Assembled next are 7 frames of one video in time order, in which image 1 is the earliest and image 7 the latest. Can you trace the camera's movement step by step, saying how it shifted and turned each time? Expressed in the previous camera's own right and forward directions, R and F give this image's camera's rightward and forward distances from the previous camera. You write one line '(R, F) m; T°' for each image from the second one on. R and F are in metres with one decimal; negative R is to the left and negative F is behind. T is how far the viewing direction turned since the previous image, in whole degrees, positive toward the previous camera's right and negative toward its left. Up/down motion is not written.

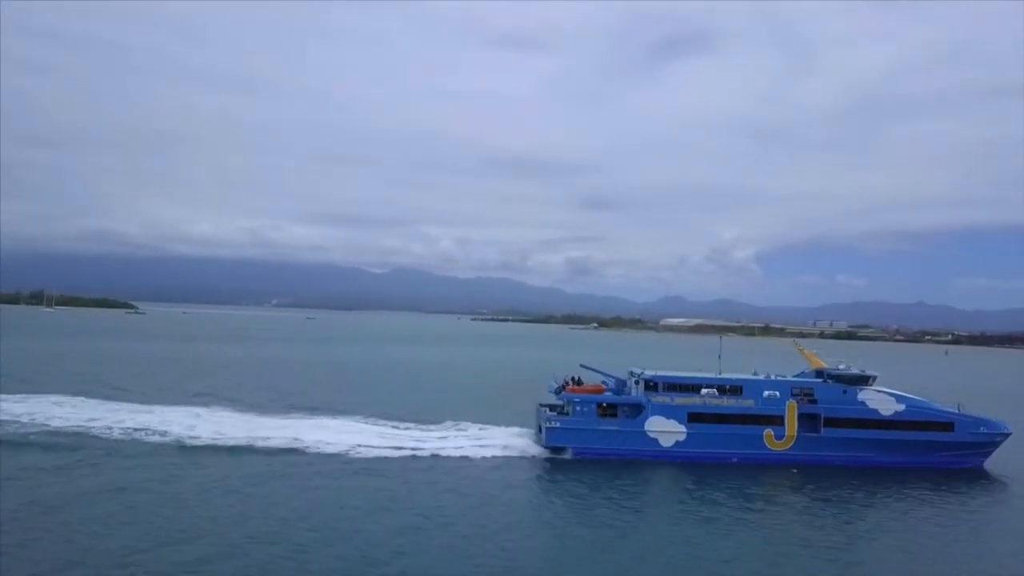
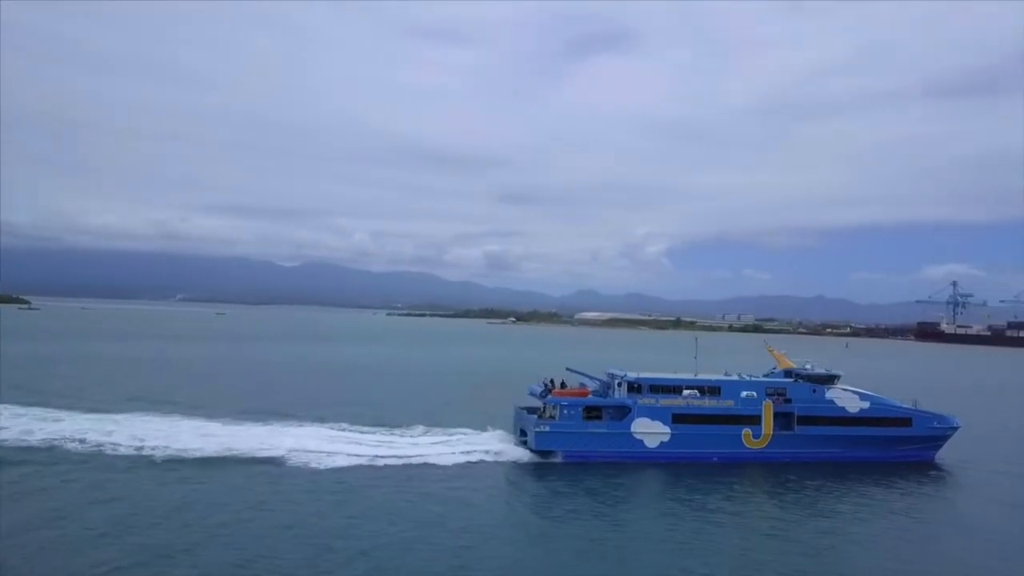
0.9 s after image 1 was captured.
(-2.3, +0.8) m; +6°
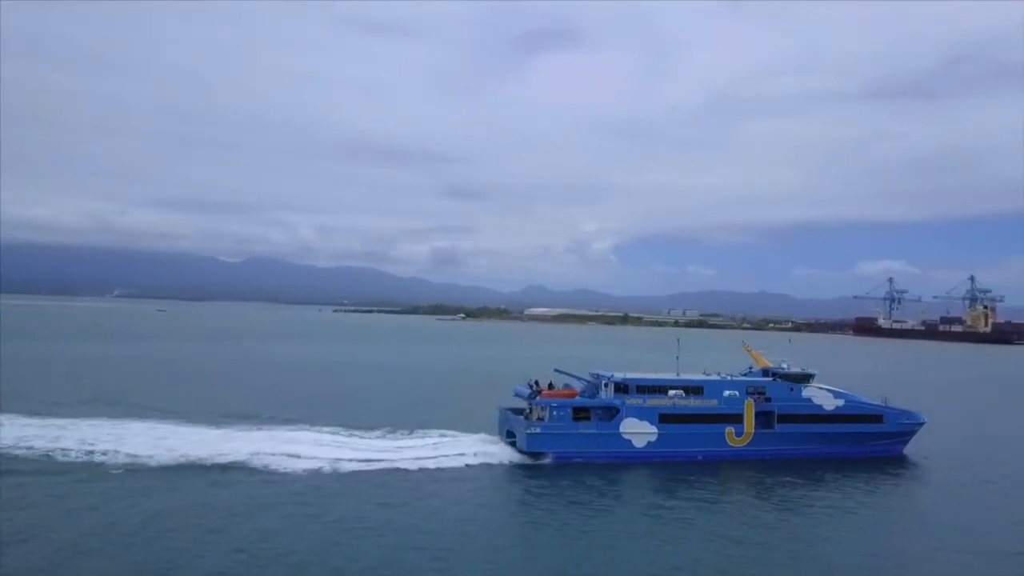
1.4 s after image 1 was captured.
(-1.4, +0.2) m; +4°
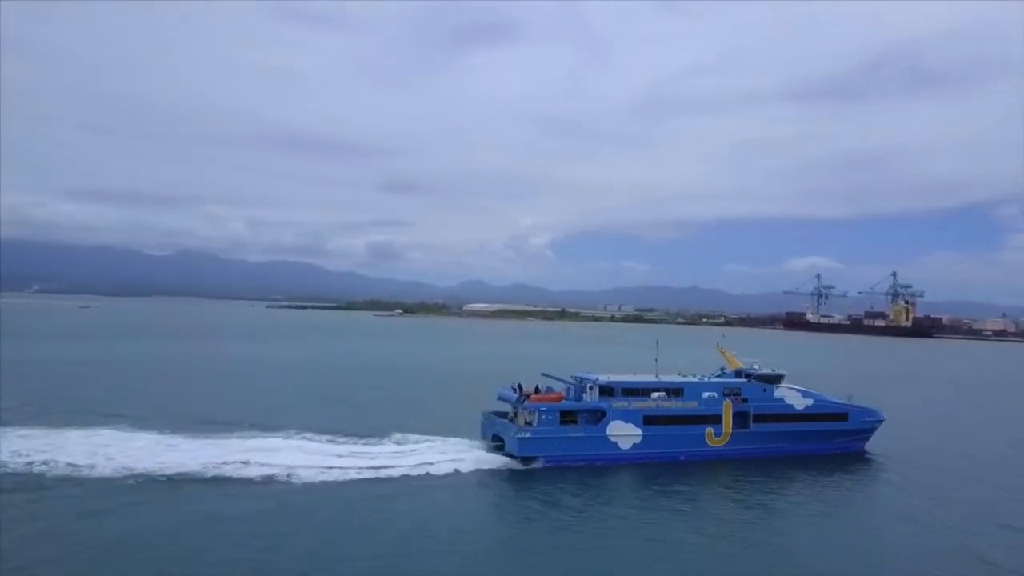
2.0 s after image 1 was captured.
(-1.7, +0.1) m; +5°
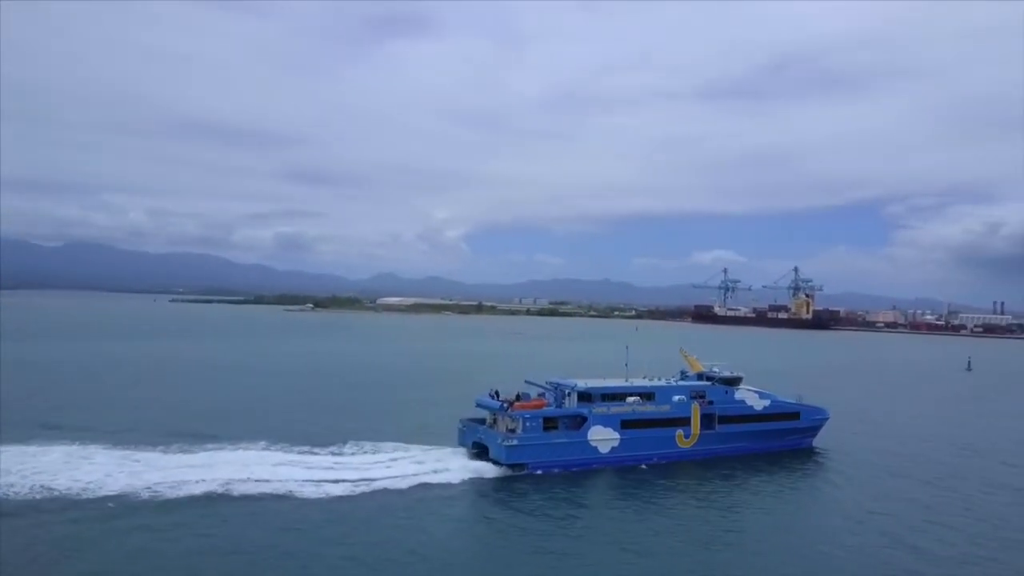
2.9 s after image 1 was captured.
(-2.4, 0.0) m; +6°
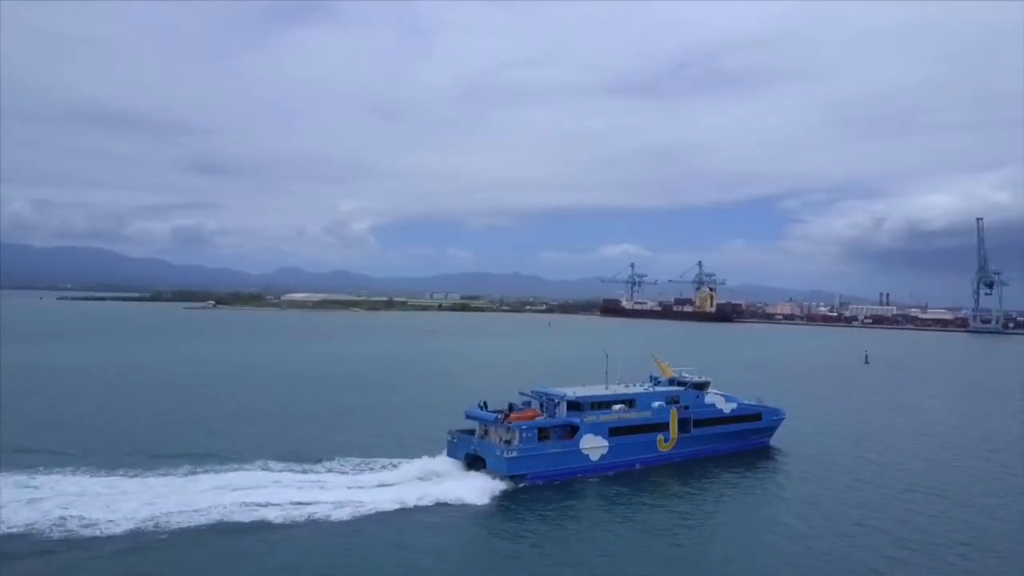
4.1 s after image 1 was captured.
(-2.9, +0.3) m; +7°
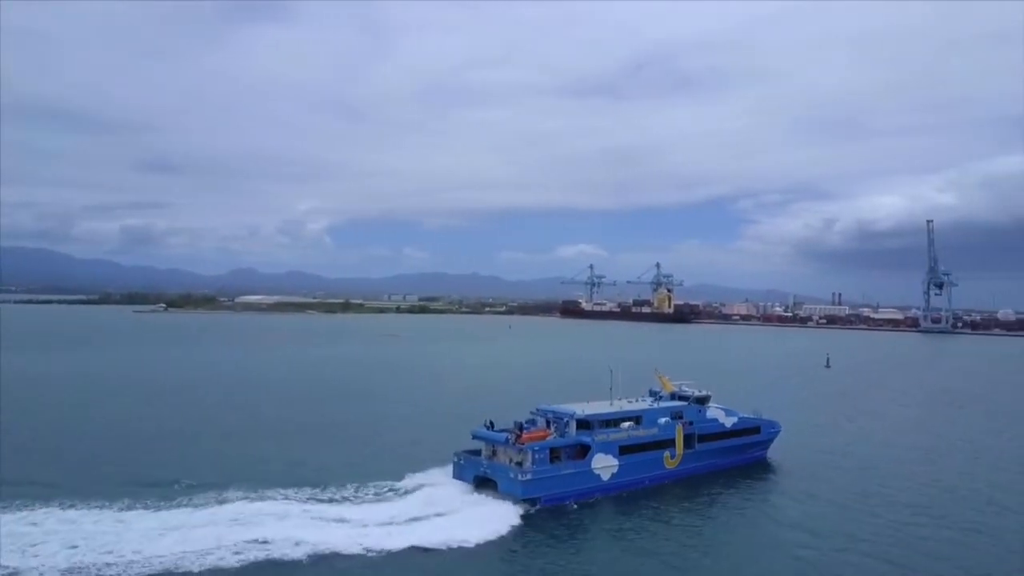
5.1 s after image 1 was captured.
(-1.6, +1.4) m; +3°
